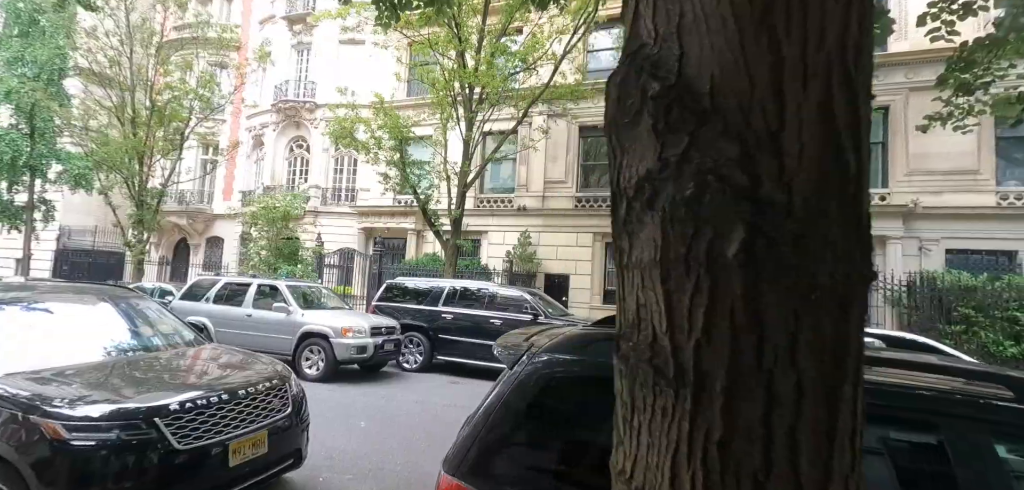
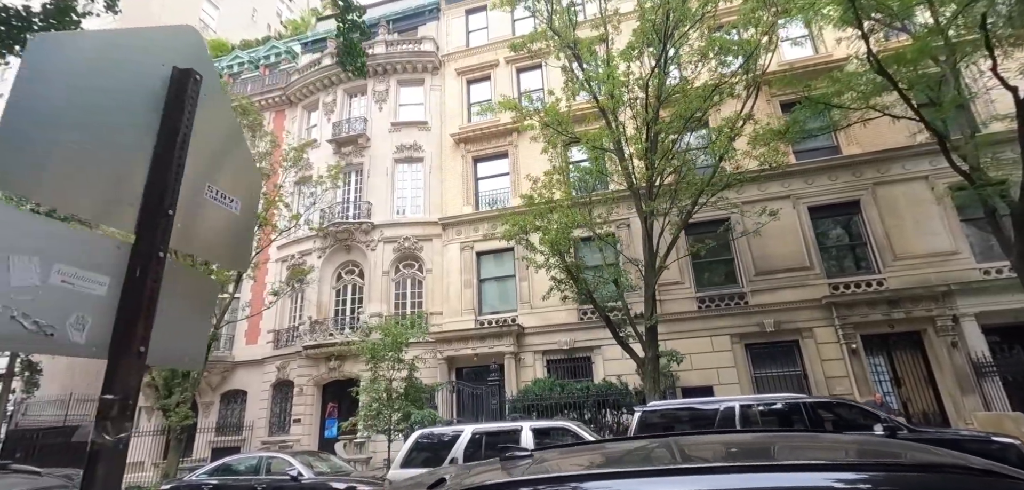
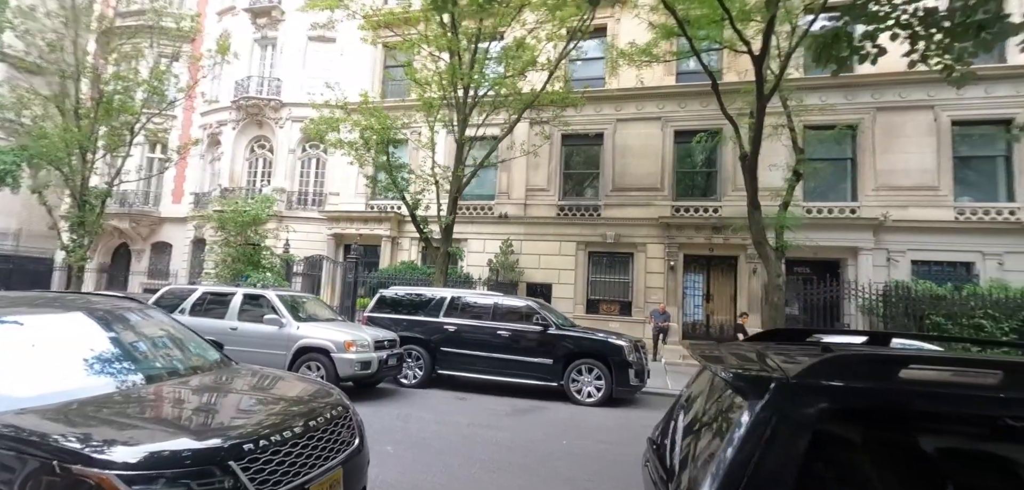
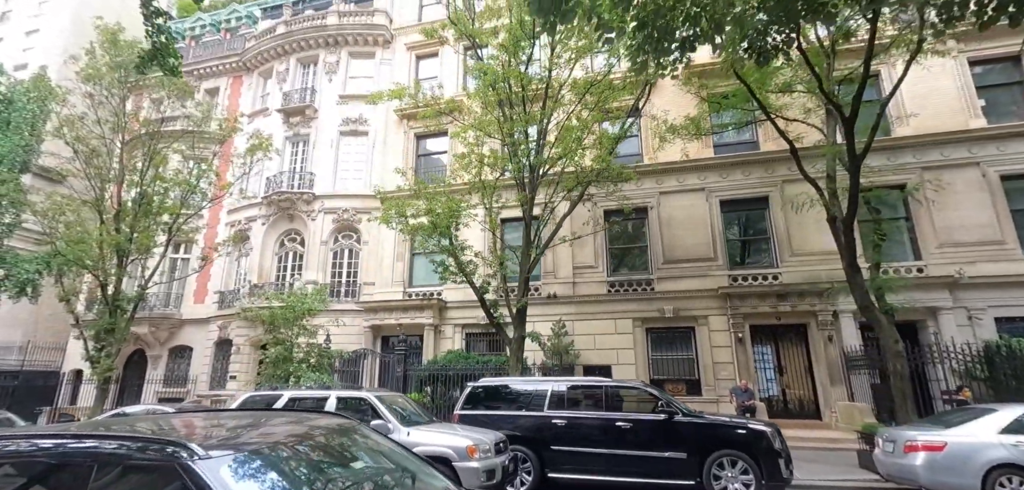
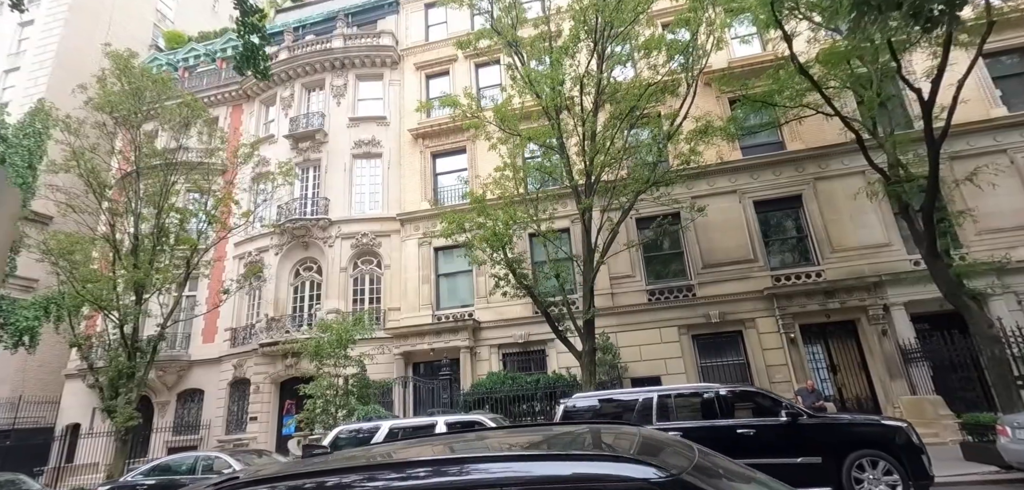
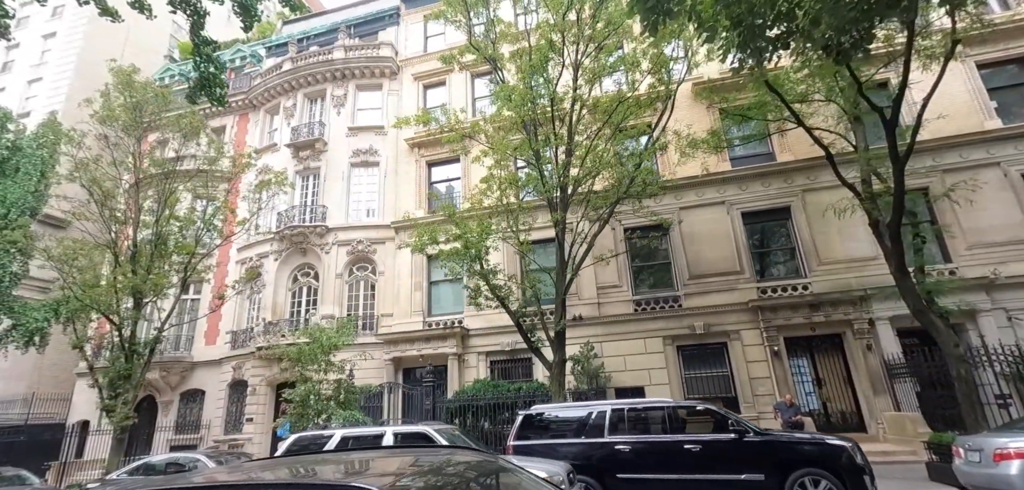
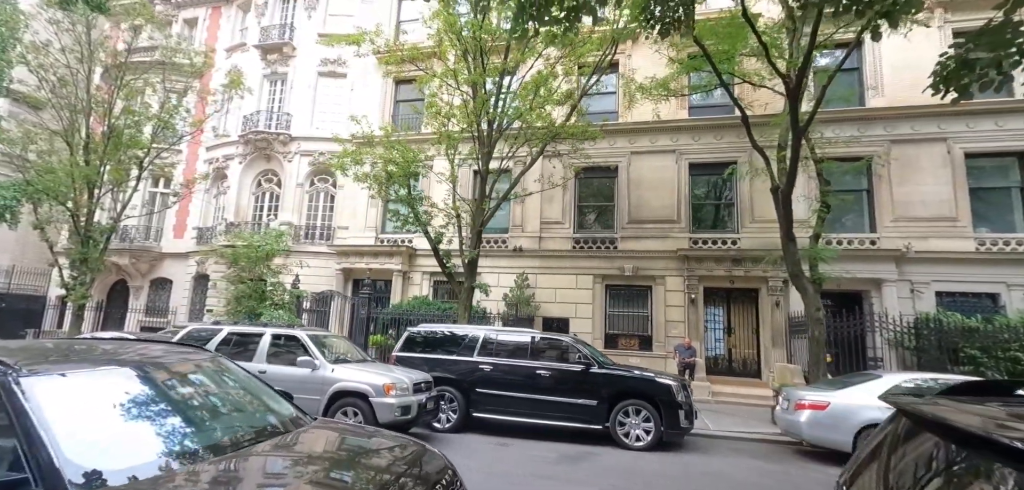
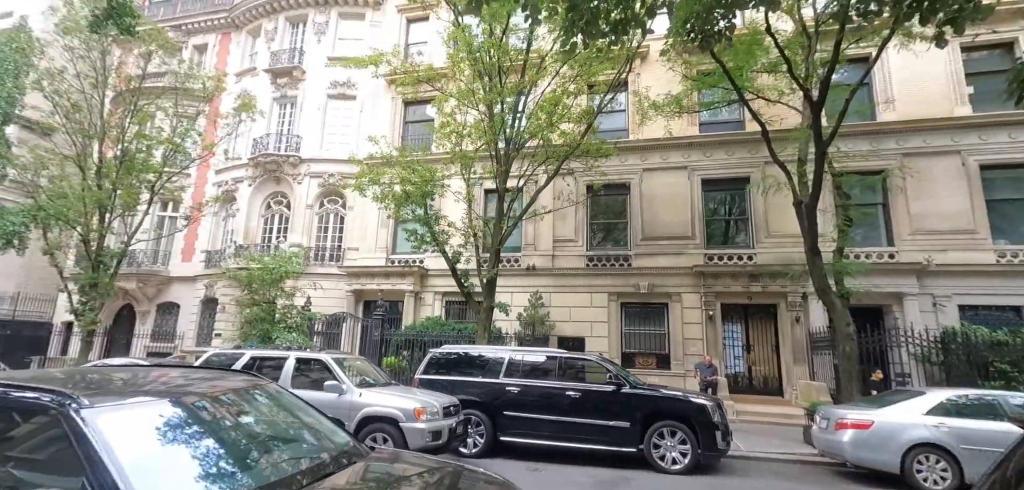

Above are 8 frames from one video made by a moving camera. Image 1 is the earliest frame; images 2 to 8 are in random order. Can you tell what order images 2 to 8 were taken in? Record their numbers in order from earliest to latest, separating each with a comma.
3, 7, 8, 4, 6, 5, 2
